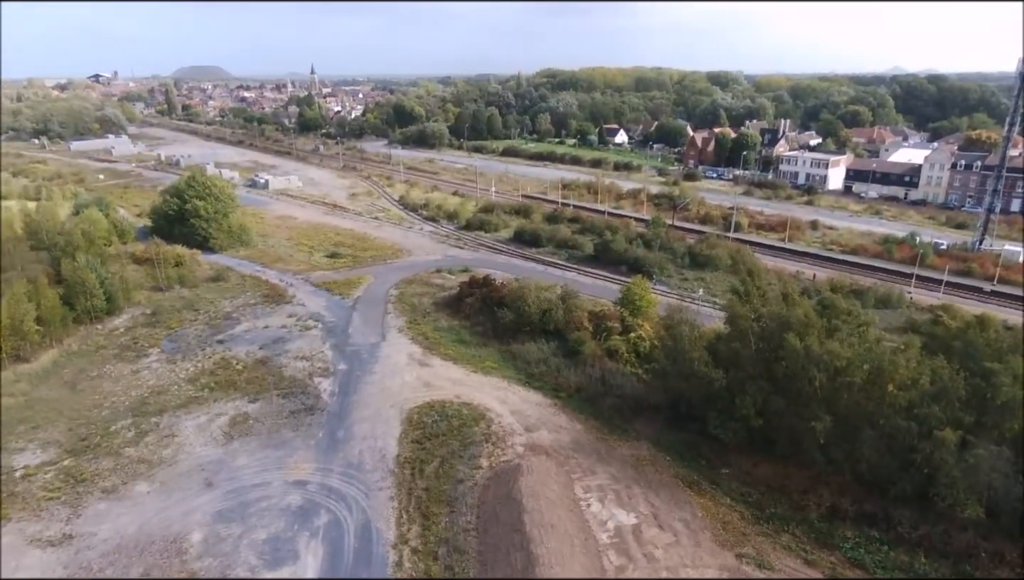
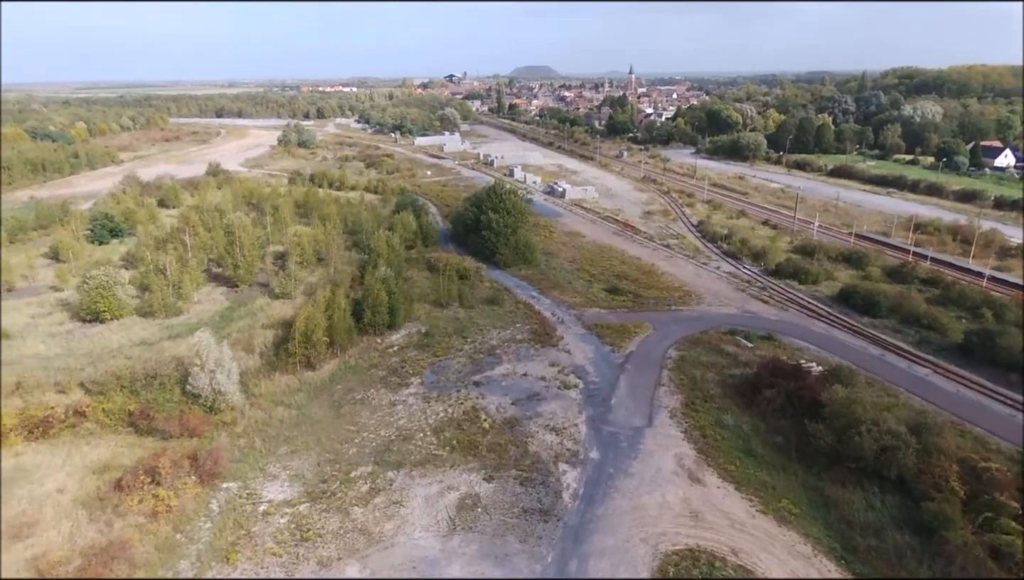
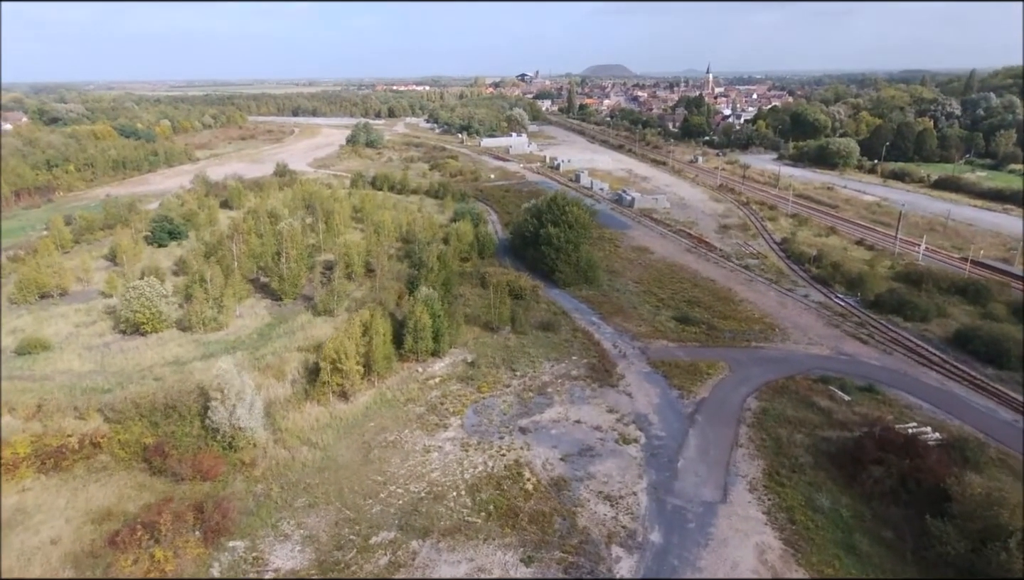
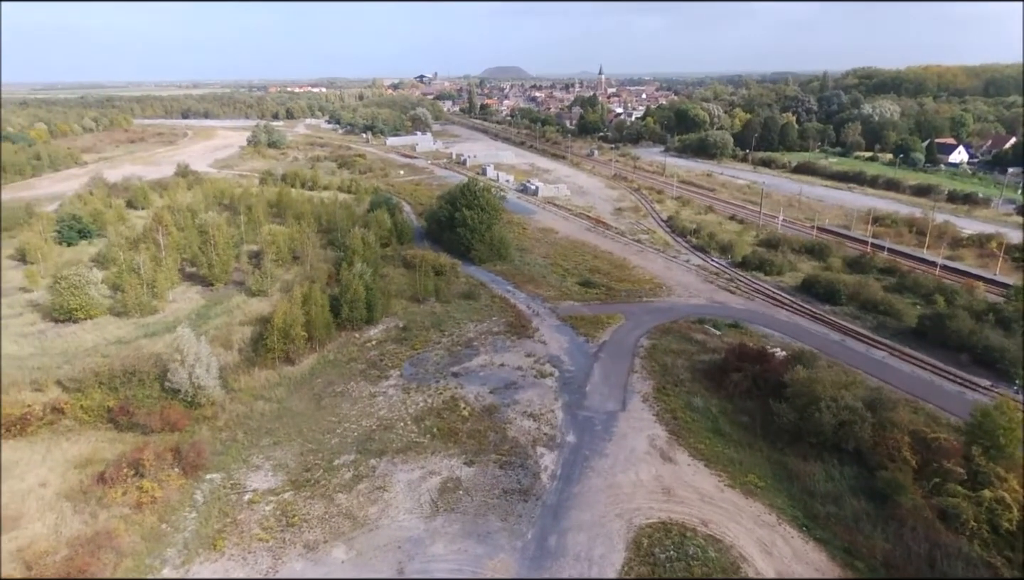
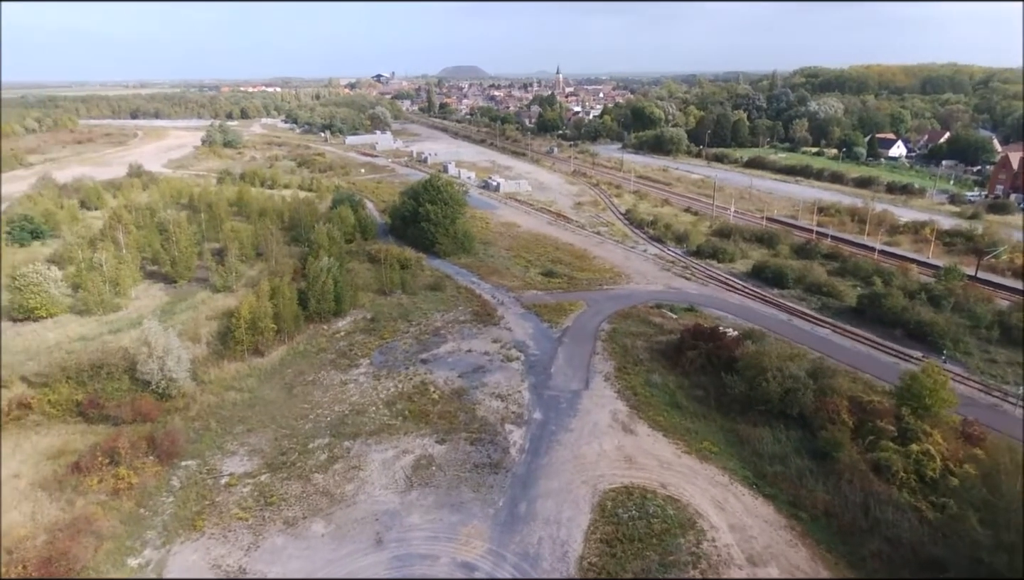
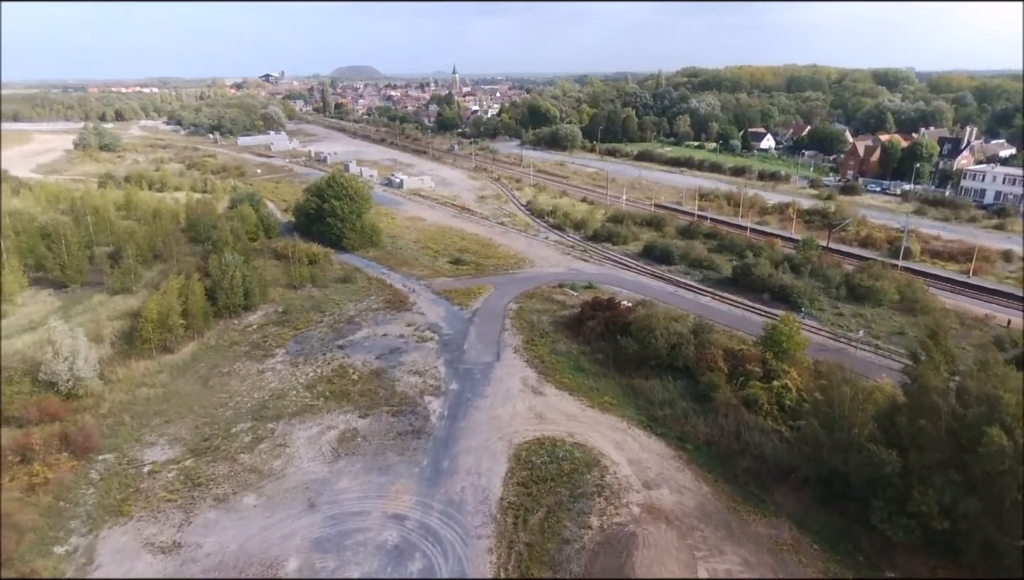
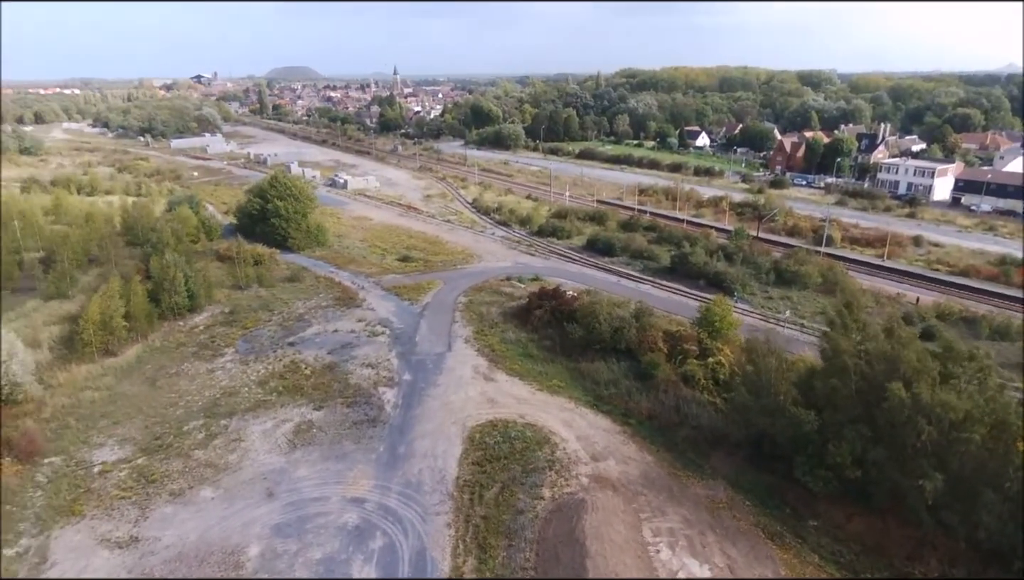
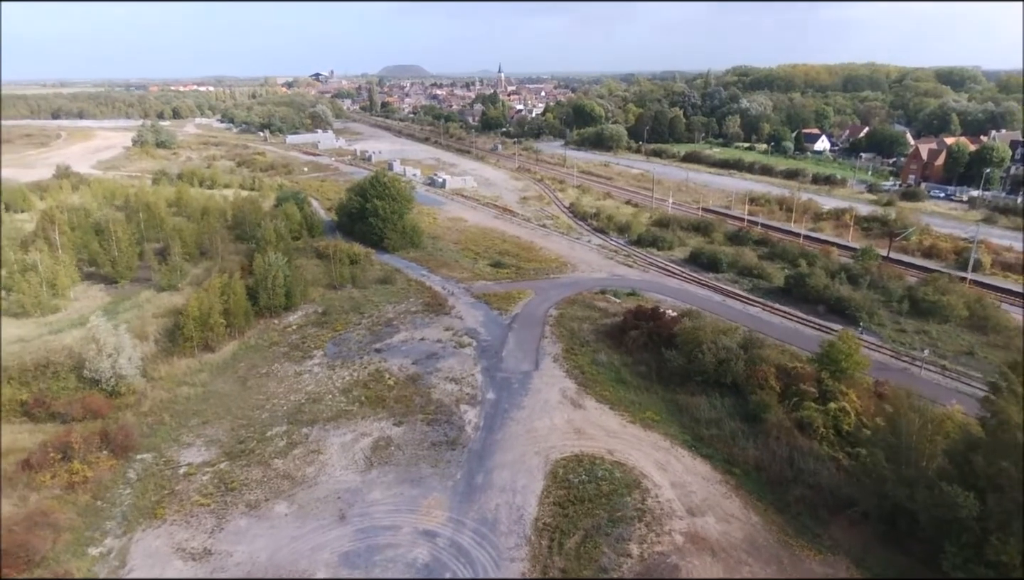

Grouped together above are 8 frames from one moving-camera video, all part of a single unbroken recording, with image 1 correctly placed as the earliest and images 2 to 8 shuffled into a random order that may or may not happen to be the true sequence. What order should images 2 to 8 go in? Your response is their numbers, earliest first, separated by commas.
7, 6, 8, 5, 4, 2, 3
